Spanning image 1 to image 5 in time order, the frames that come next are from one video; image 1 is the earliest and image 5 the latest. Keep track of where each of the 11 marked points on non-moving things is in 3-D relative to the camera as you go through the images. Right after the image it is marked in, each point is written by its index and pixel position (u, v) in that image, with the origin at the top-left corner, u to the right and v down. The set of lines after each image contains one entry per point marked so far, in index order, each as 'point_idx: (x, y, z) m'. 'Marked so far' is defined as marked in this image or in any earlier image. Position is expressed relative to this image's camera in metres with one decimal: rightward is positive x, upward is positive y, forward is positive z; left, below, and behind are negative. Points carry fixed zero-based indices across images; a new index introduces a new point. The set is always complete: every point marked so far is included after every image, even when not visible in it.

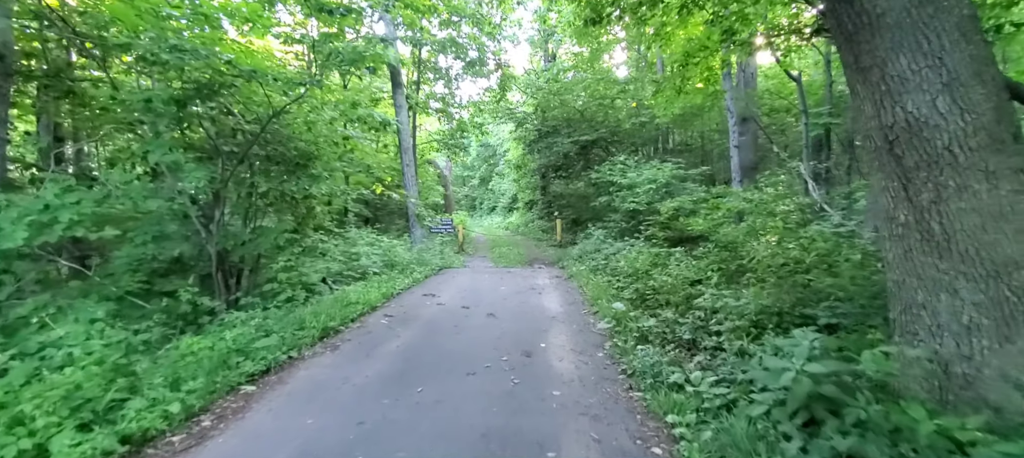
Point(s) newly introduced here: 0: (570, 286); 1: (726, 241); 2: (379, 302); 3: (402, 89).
0: (+1.3, -1.3, +10.0) m
1: (+4.0, -0.2, +8.2) m
2: (-2.4, -1.3, +7.9) m
3: (-4.5, +5.7, +17.8) m
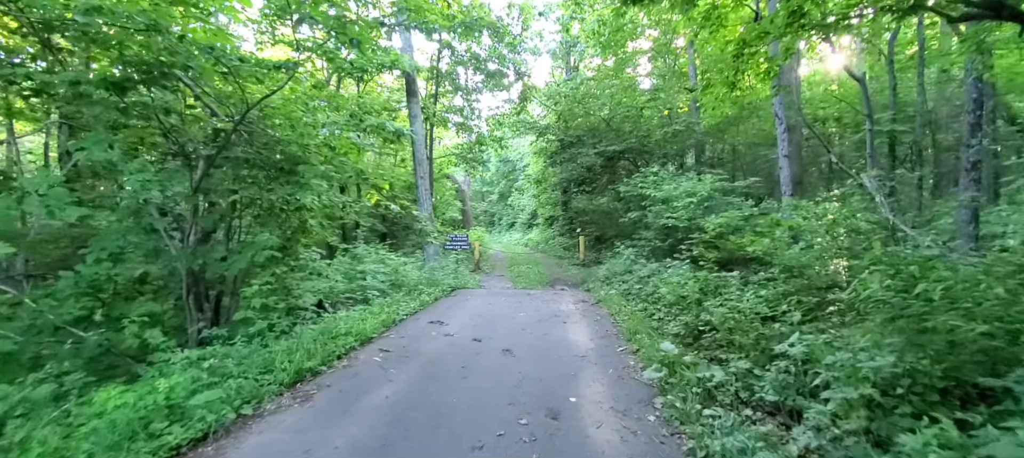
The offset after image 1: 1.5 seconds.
0: (+1.7, -1.7, +8.7) m
1: (+4.3, -0.6, +6.8) m
2: (-2.1, -1.6, +6.7) m
3: (-3.7, +5.1, +16.9) m
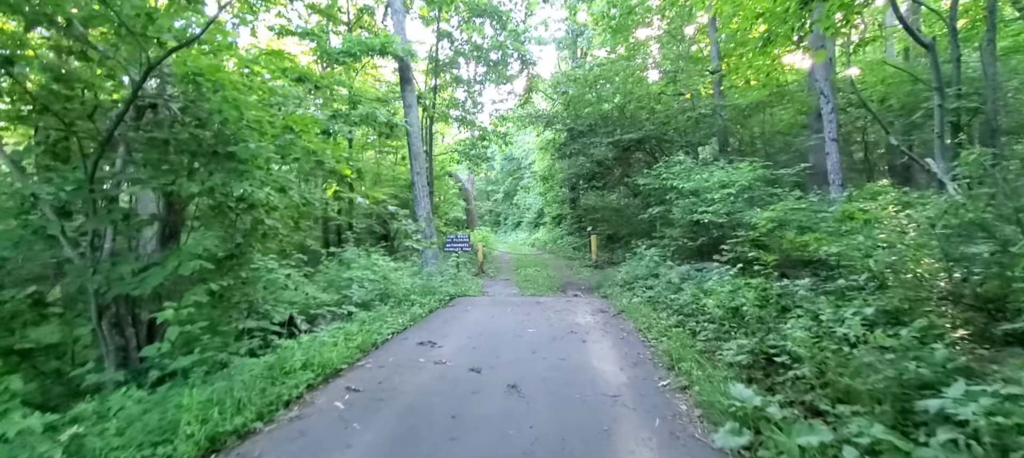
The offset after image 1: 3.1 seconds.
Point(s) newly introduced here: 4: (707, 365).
0: (+1.8, -1.7, +7.2) m
1: (+4.4, -0.5, +5.3) m
2: (-2.0, -1.6, +5.3) m
3: (-3.5, +5.0, +15.5) m
4: (+2.1, -1.5, +4.8) m
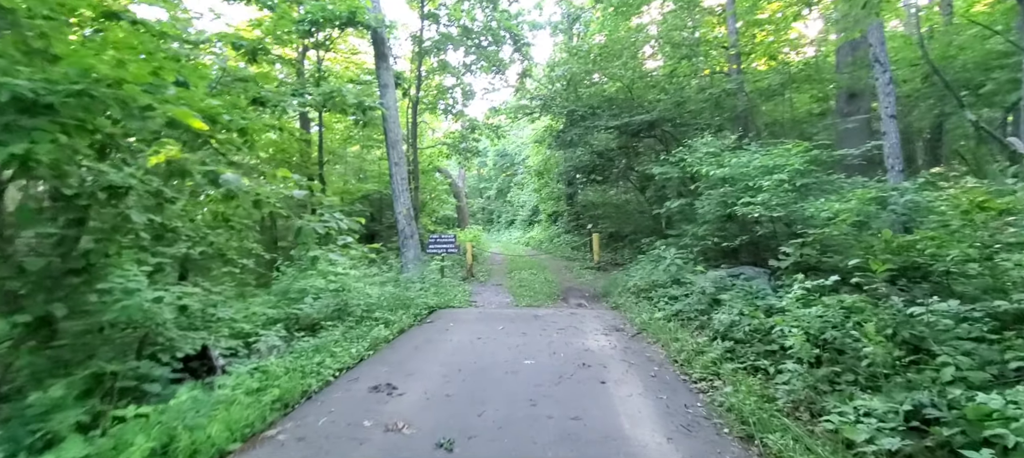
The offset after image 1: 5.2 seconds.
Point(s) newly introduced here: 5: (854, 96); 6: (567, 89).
0: (+1.7, -1.6, +5.4) m
1: (+4.3, -0.4, +3.5) m
2: (-2.0, -1.6, +3.4) m
3: (-3.8, +5.1, +13.6) m
4: (+2.0, -1.4, +3.0) m
5: (+8.6, +3.4, +11.4) m
6: (+2.0, +5.0, +16.2) m
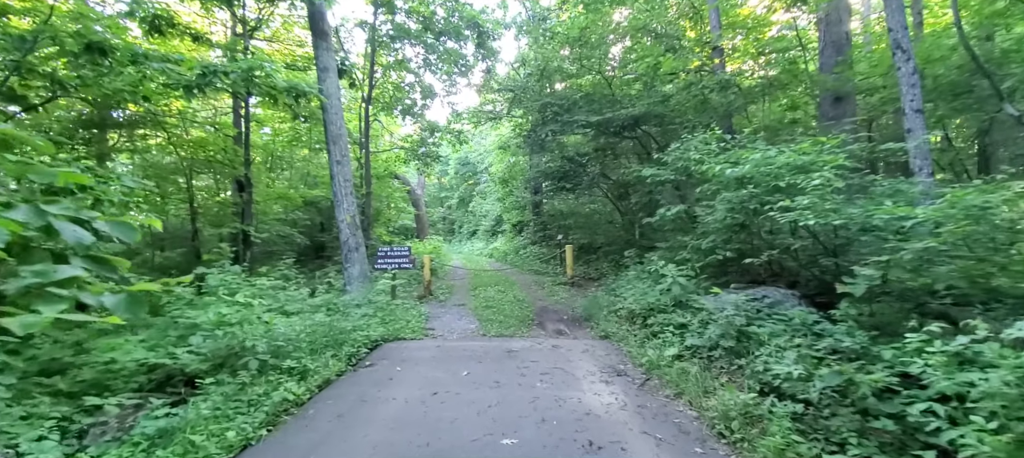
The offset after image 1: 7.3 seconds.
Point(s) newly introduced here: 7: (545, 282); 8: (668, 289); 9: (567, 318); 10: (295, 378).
0: (+1.5, -1.7, +3.7) m
1: (+4.2, -0.5, +2.1) m
2: (-2.1, -1.6, +1.4) m
3: (-4.7, +4.8, +11.5) m
4: (+2.0, -1.5, +1.4) m
5: (+7.8, +3.1, +10.4) m
6: (+0.8, +4.6, +14.7) m
7: (+1.1, -1.7, +14.2) m
8: (+2.5, -1.0, +7.1) m
9: (+1.2, -1.9, +9.4) m
10: (-2.4, -1.6, +5.0) m
